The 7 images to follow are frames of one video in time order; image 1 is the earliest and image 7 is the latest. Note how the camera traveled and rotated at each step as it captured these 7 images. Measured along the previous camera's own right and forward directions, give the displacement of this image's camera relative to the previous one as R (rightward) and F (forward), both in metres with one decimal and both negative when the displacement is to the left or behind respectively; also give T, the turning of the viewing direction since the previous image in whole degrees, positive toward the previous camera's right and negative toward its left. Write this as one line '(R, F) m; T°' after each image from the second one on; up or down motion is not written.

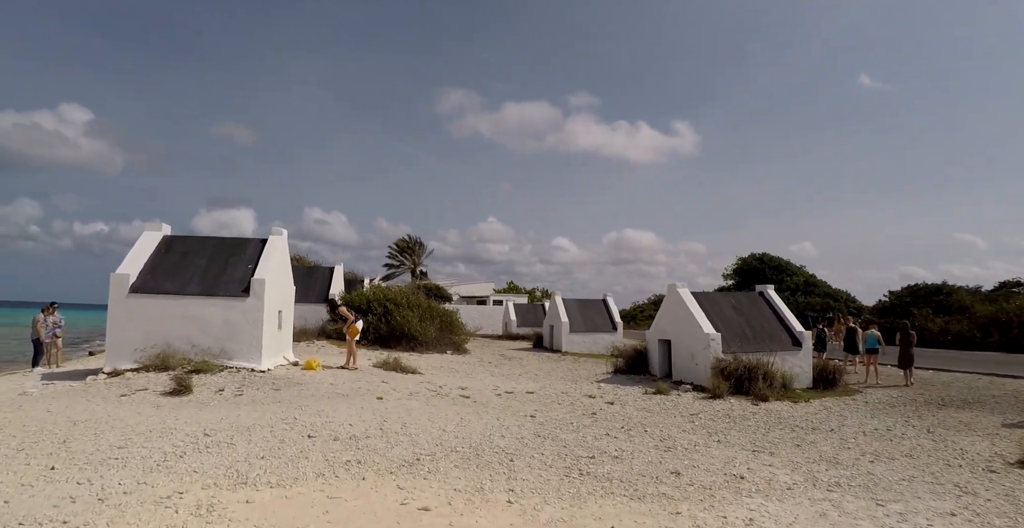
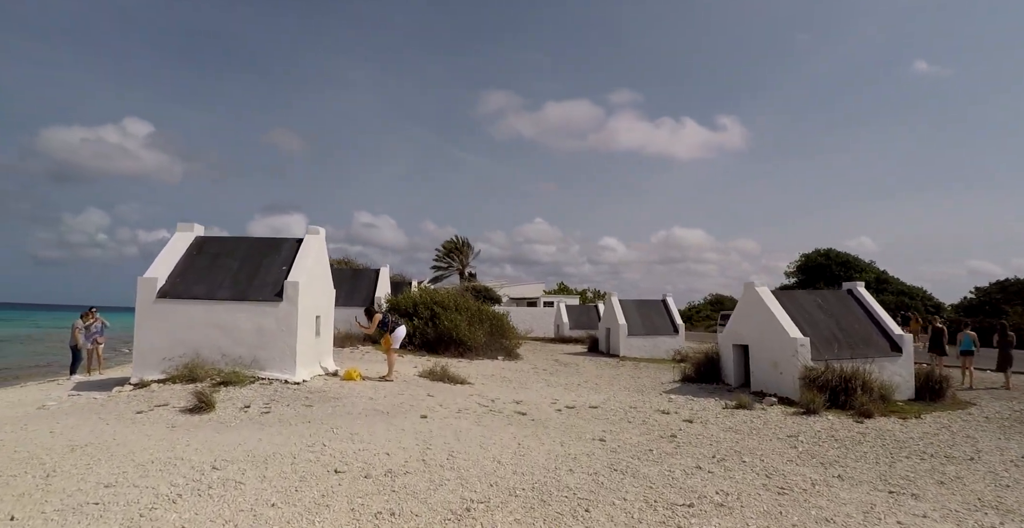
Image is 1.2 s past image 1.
(-0.3, +1.8) m; -5°
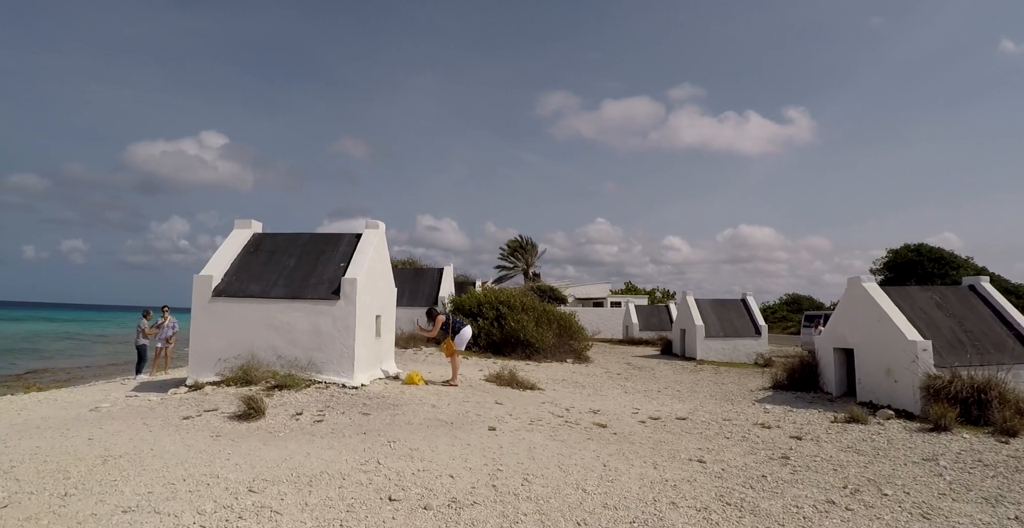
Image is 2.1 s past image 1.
(-0.3, +1.4) m; -6°
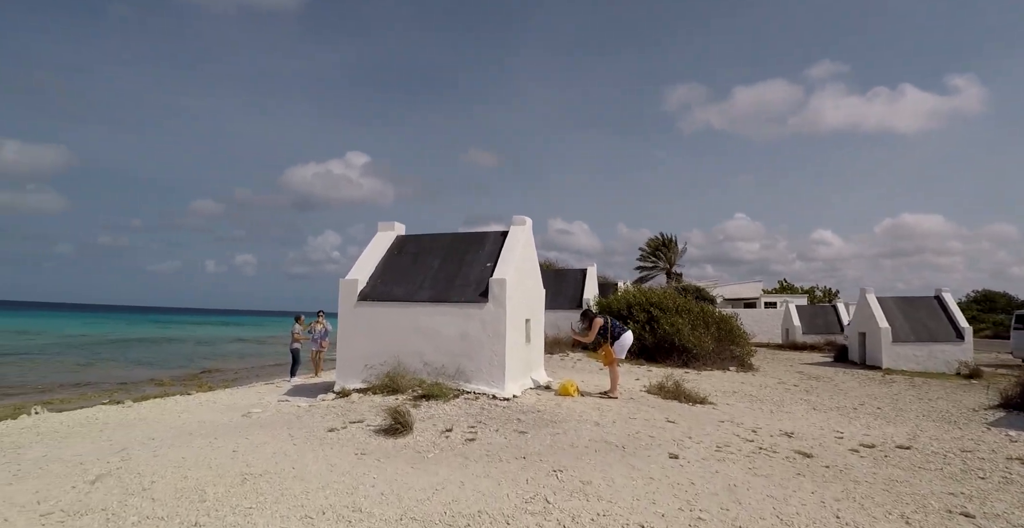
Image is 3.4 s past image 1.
(-0.7, +1.4) m; -13°
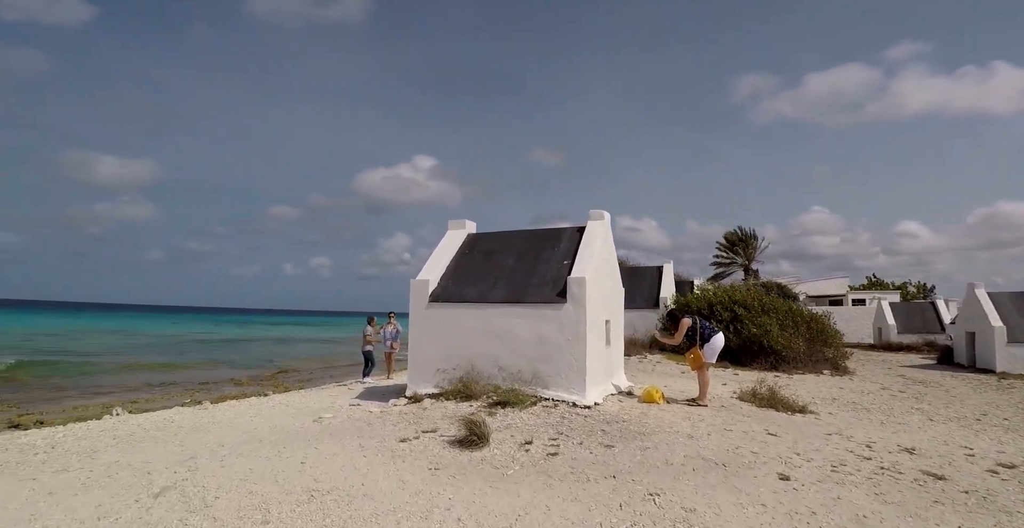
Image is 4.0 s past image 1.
(-0.2, +0.6) m; -7°
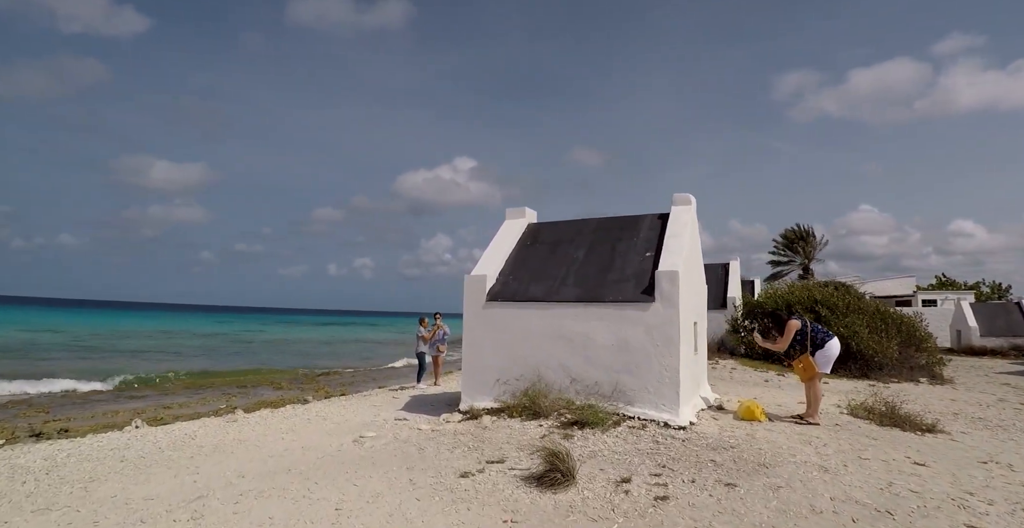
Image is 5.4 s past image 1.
(-0.4, +1.2) m; -4°
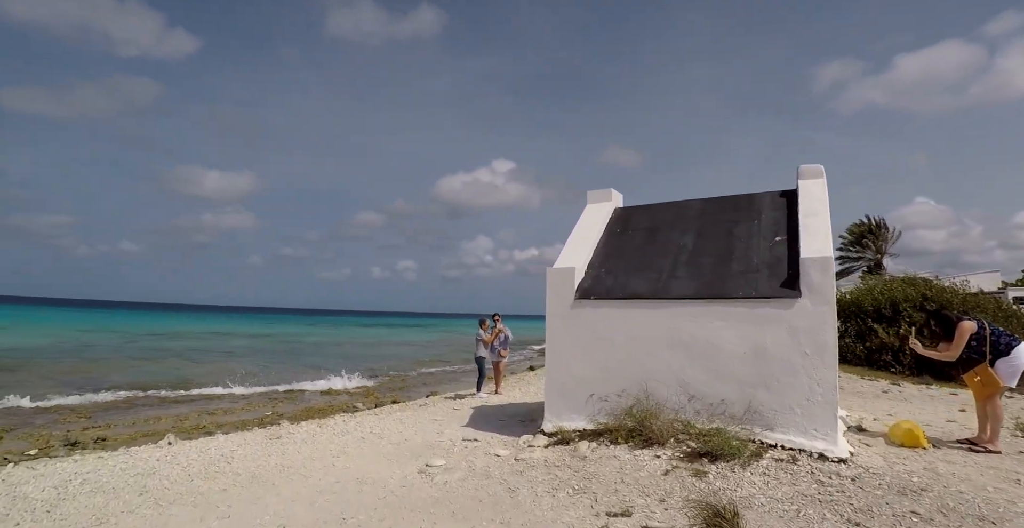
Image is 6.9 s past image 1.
(-0.5, +1.2) m; -4°
